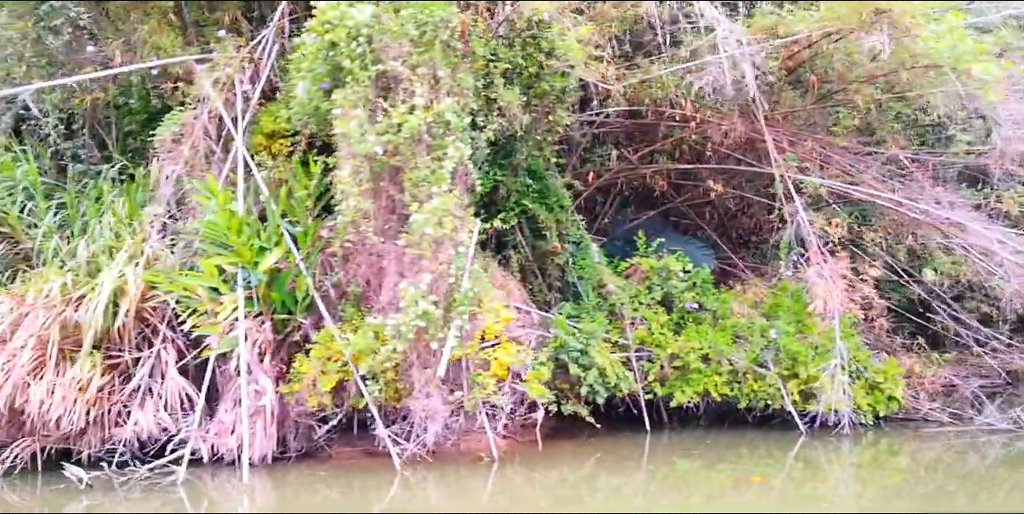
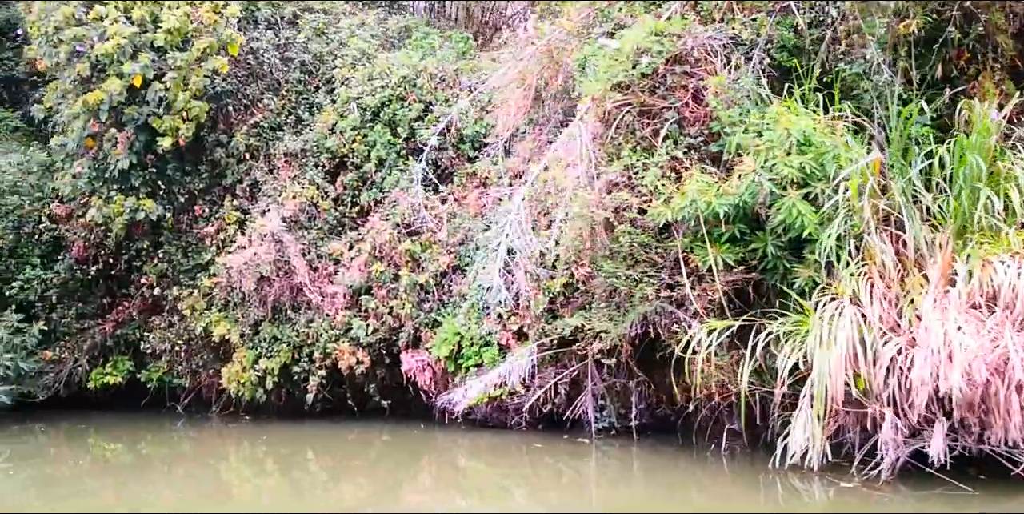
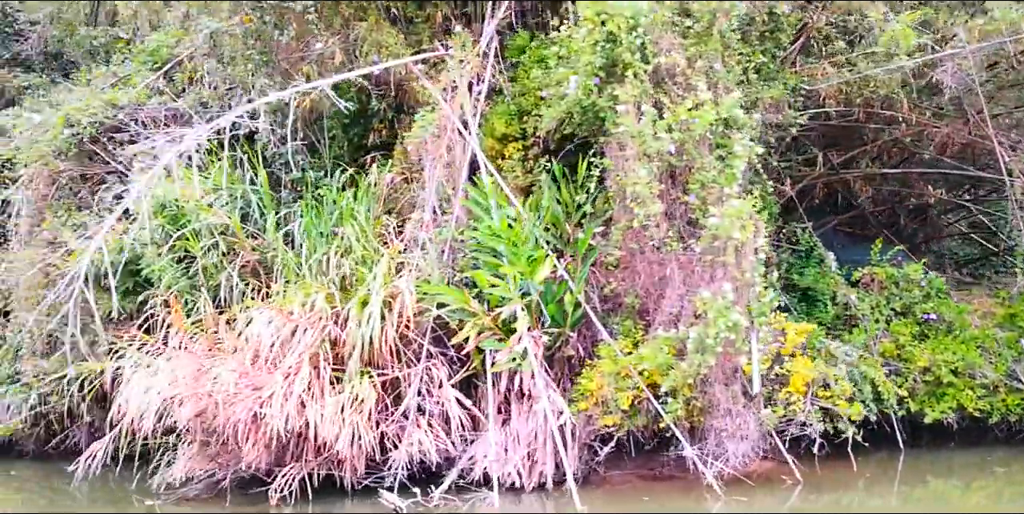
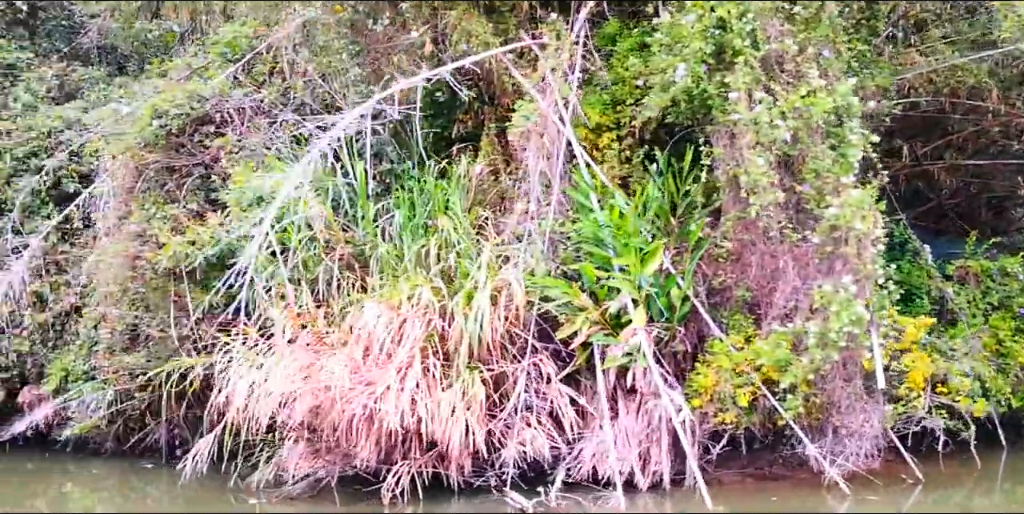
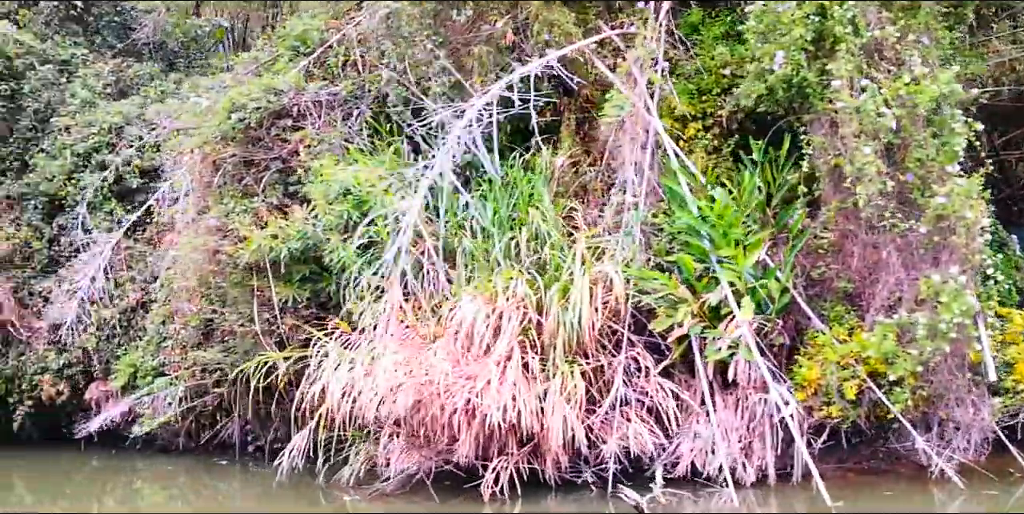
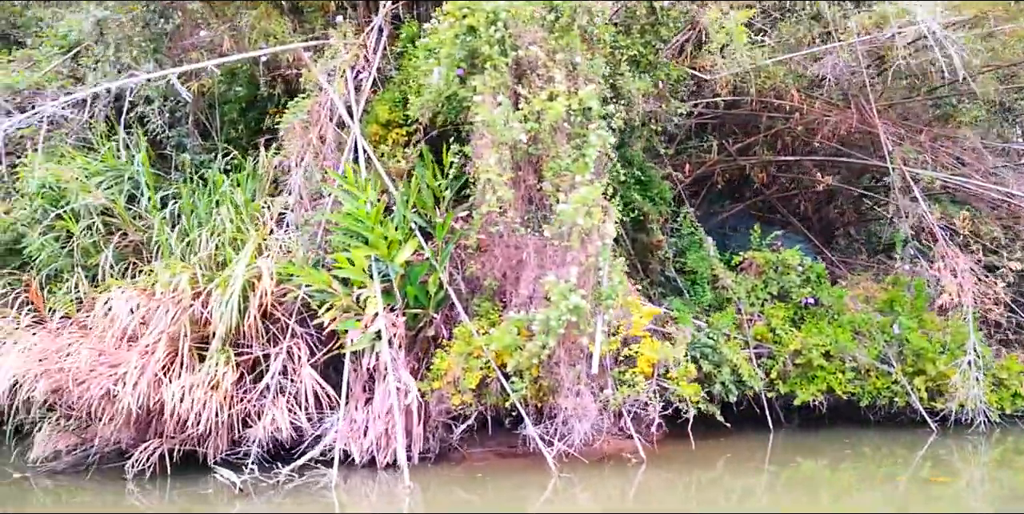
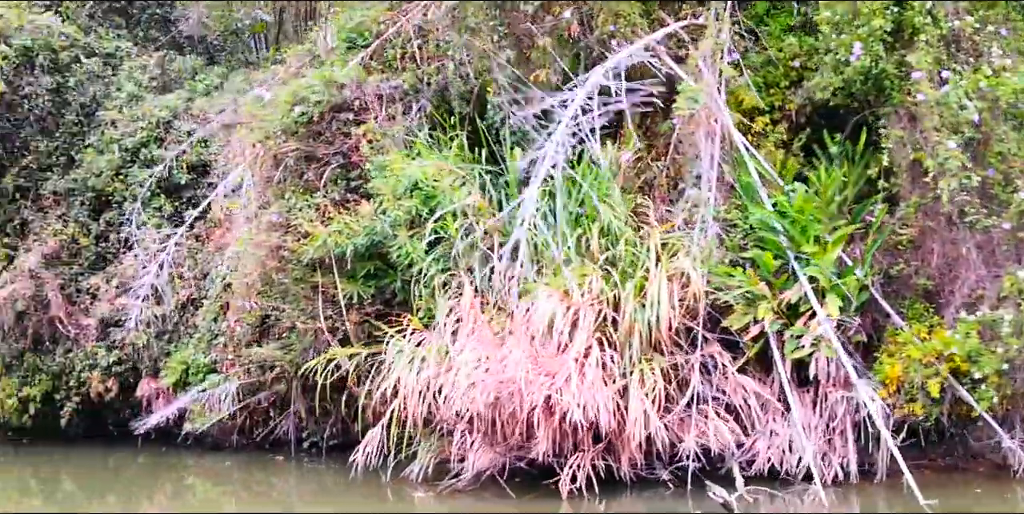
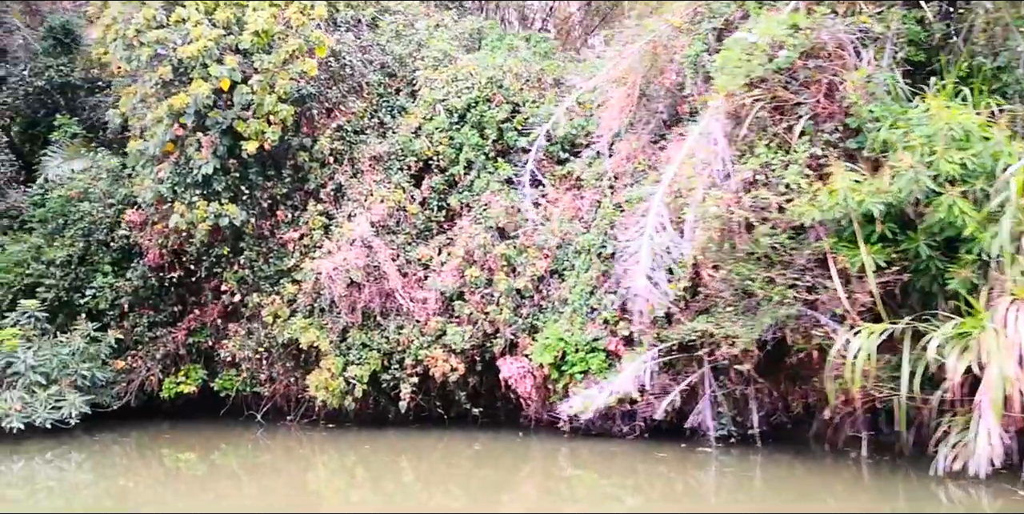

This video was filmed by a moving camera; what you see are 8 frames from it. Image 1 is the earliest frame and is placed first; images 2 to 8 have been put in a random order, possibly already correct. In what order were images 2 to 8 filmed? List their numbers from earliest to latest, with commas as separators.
6, 3, 4, 5, 7, 2, 8
